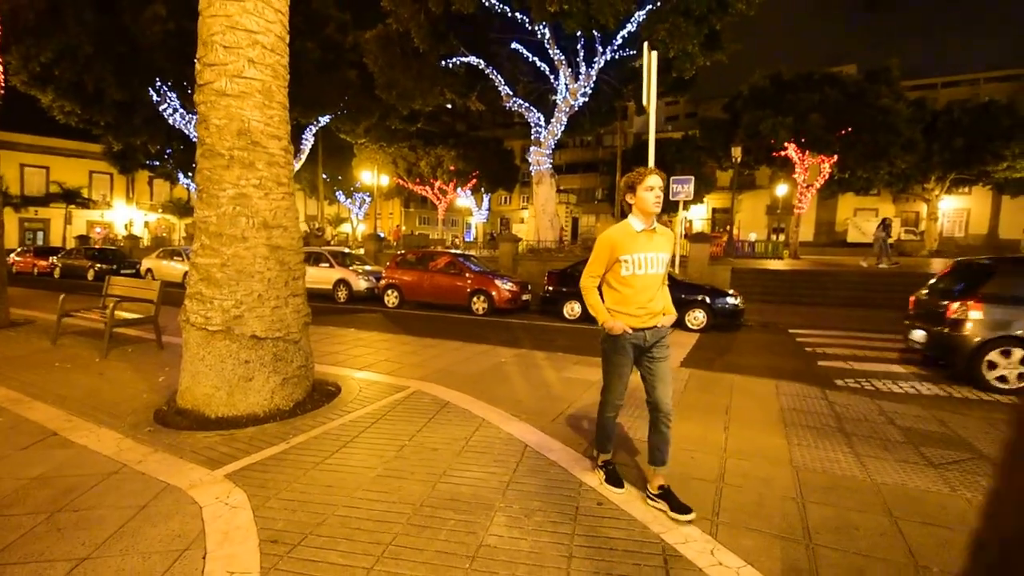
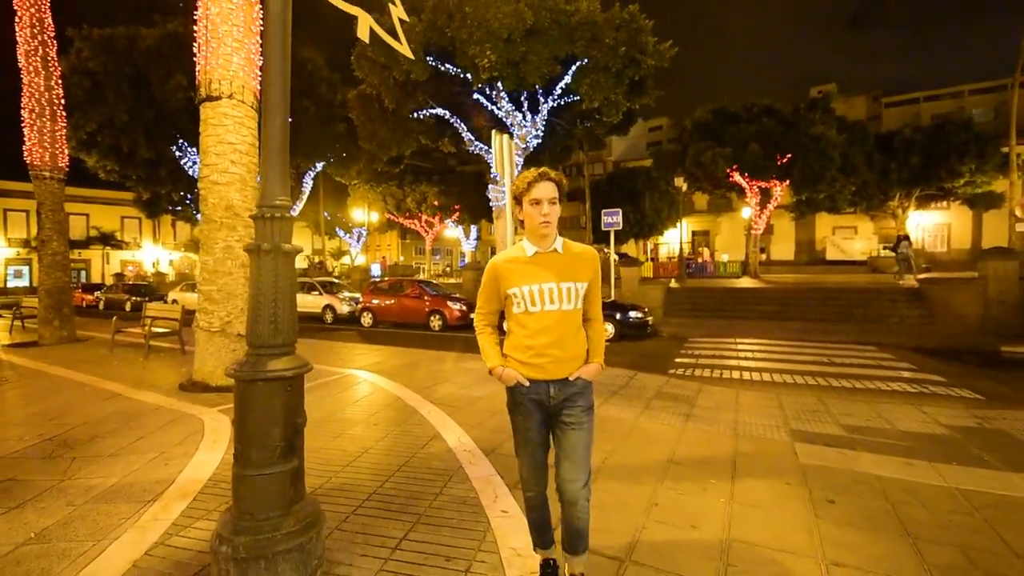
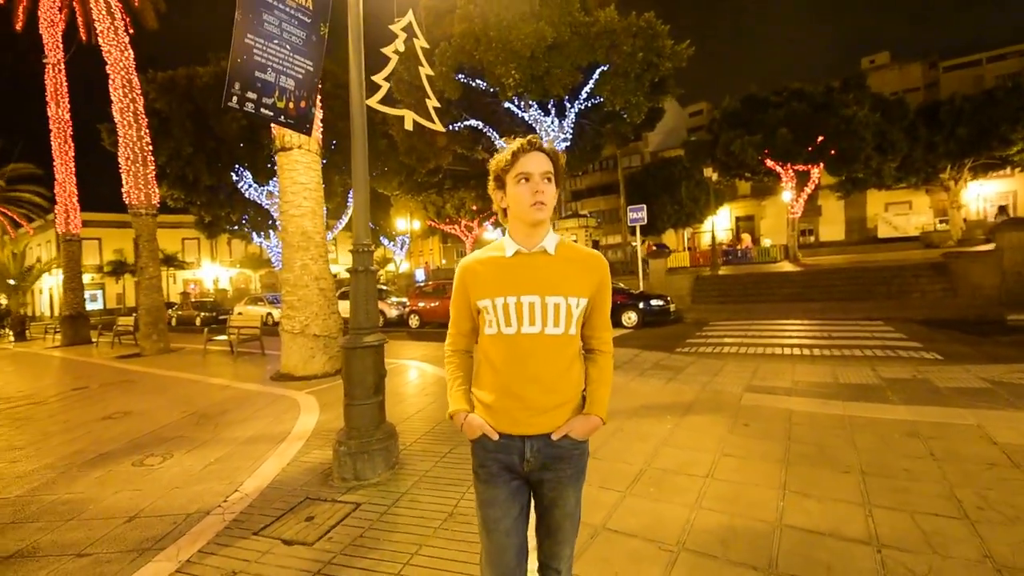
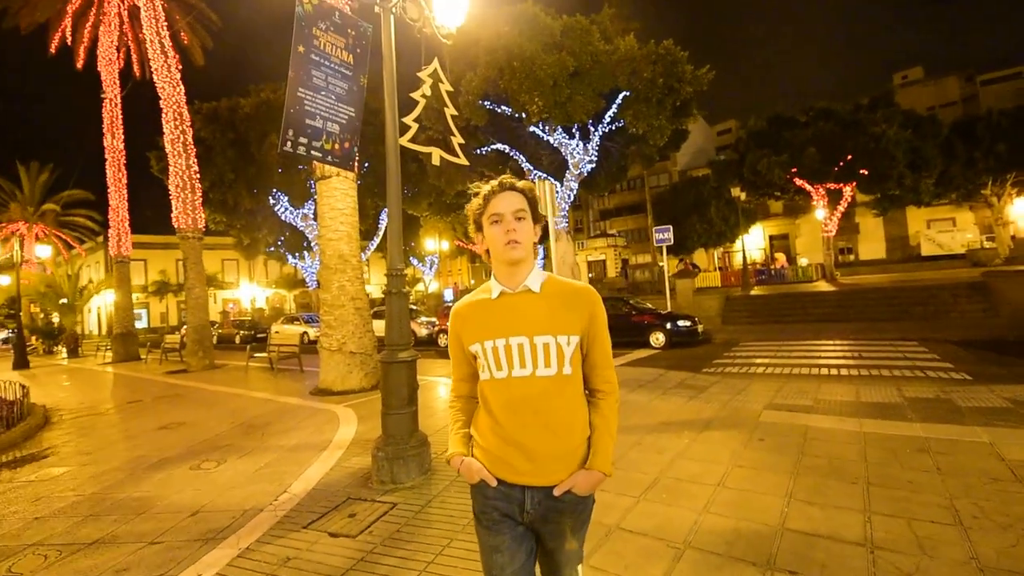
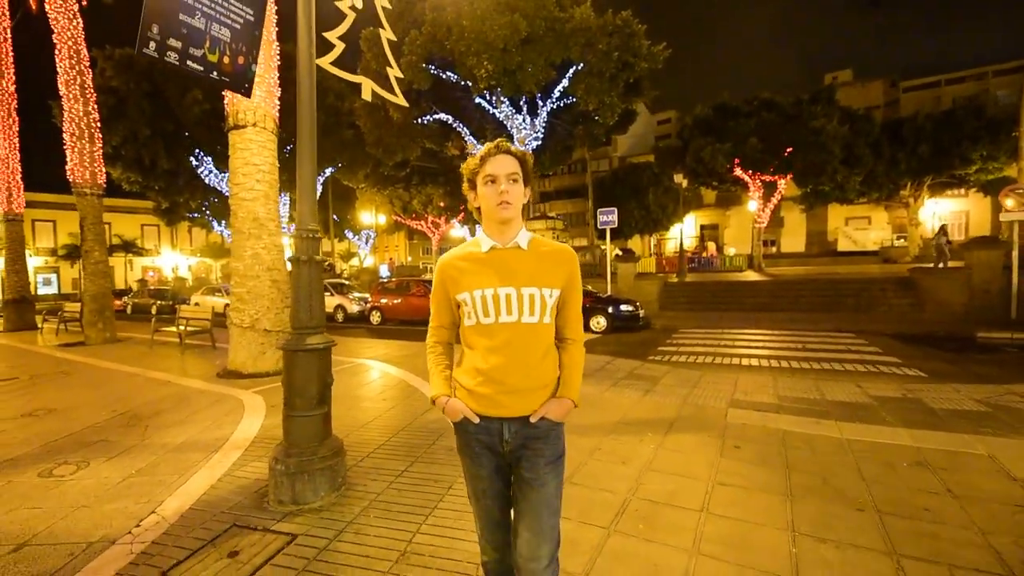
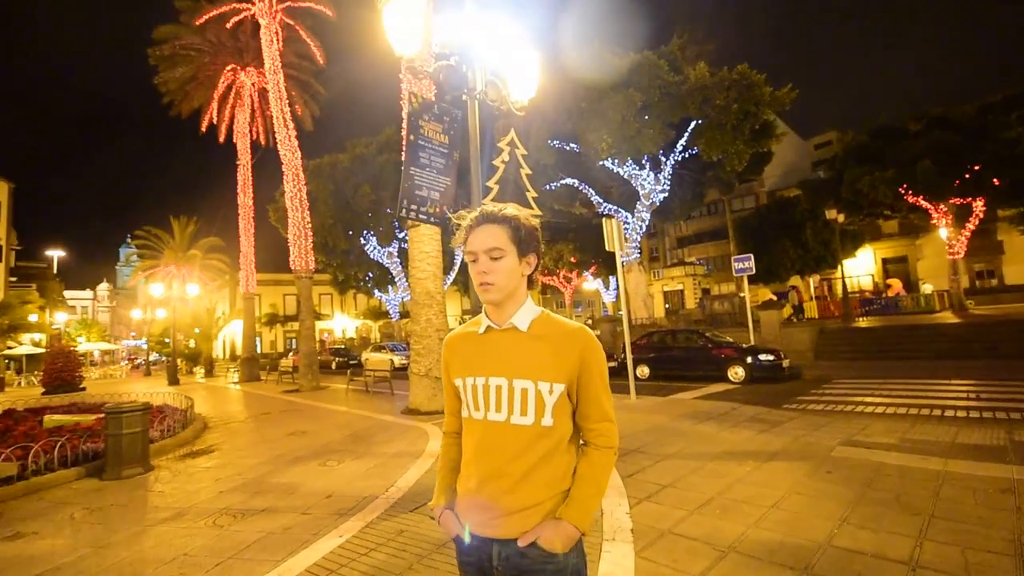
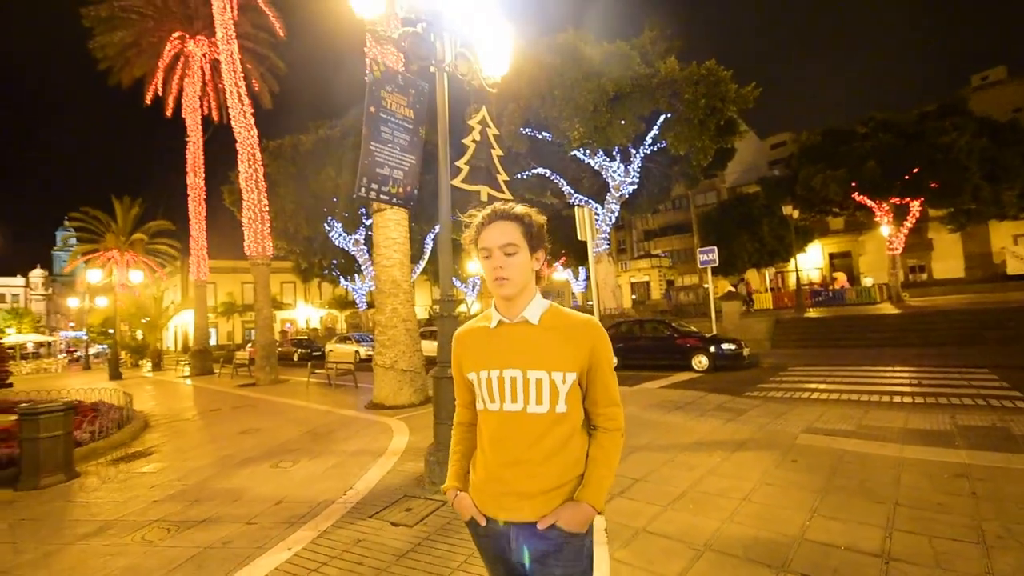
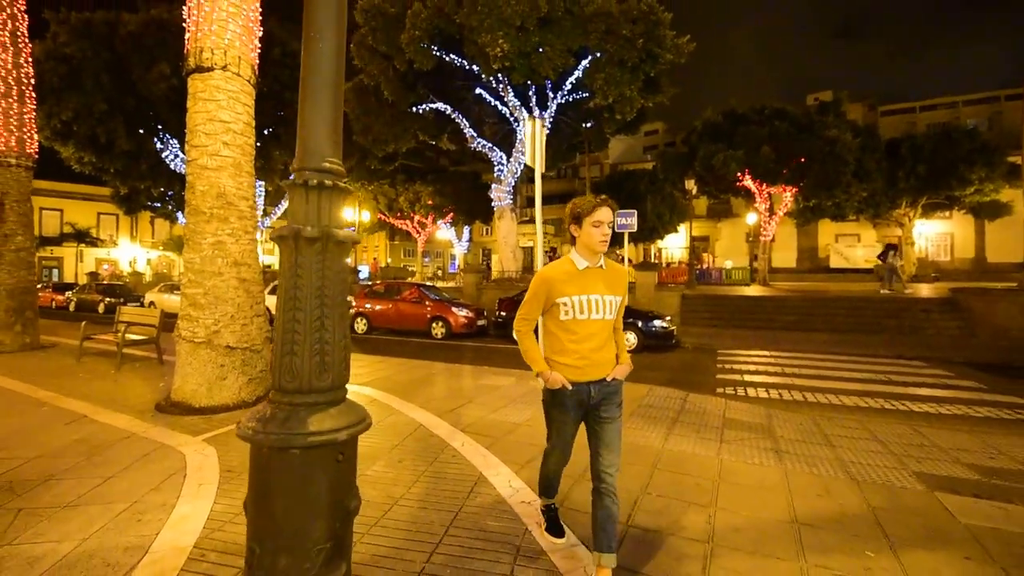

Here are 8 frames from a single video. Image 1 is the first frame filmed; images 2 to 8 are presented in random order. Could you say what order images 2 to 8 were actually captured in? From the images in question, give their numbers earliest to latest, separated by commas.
8, 2, 5, 3, 4, 7, 6
